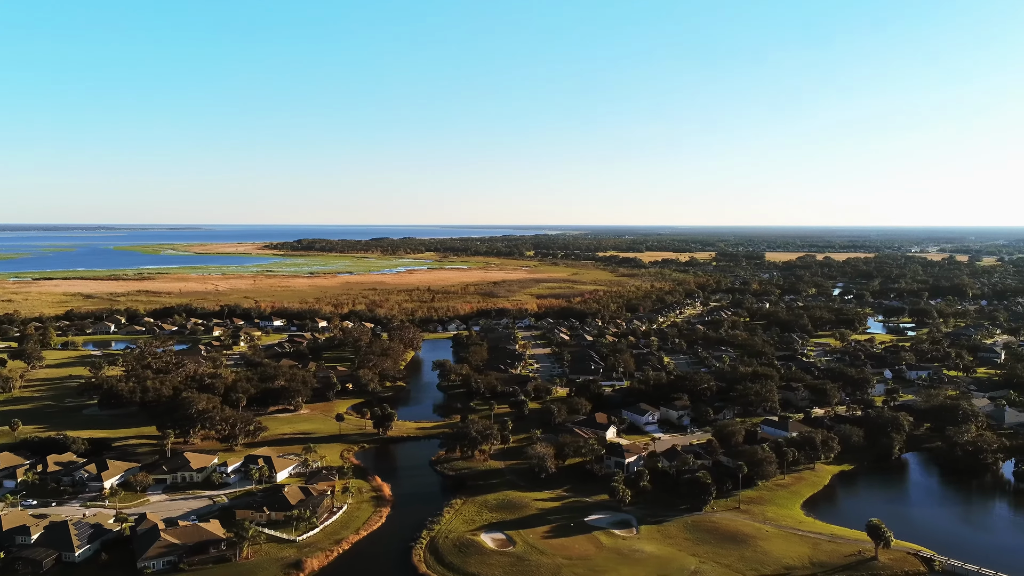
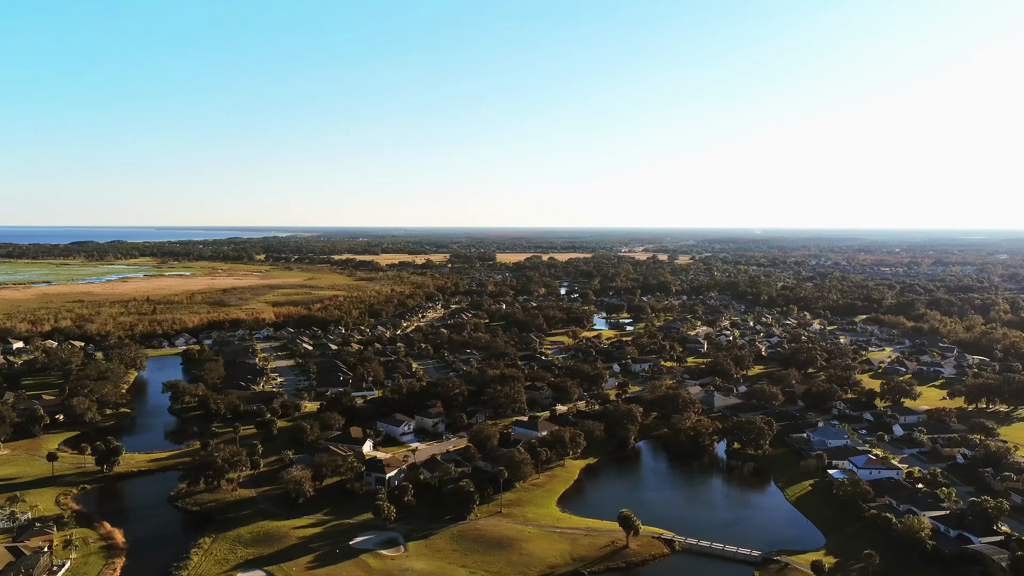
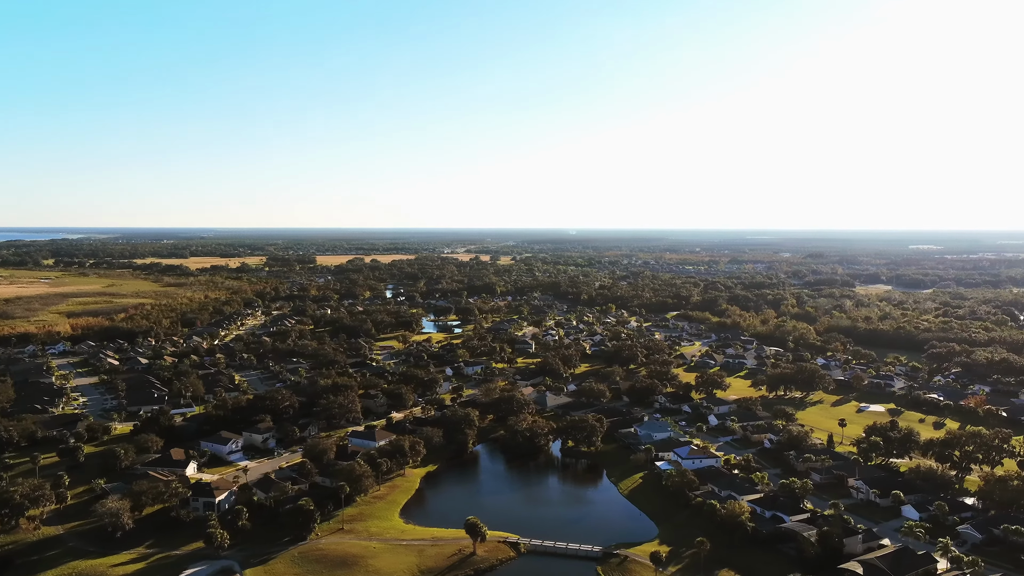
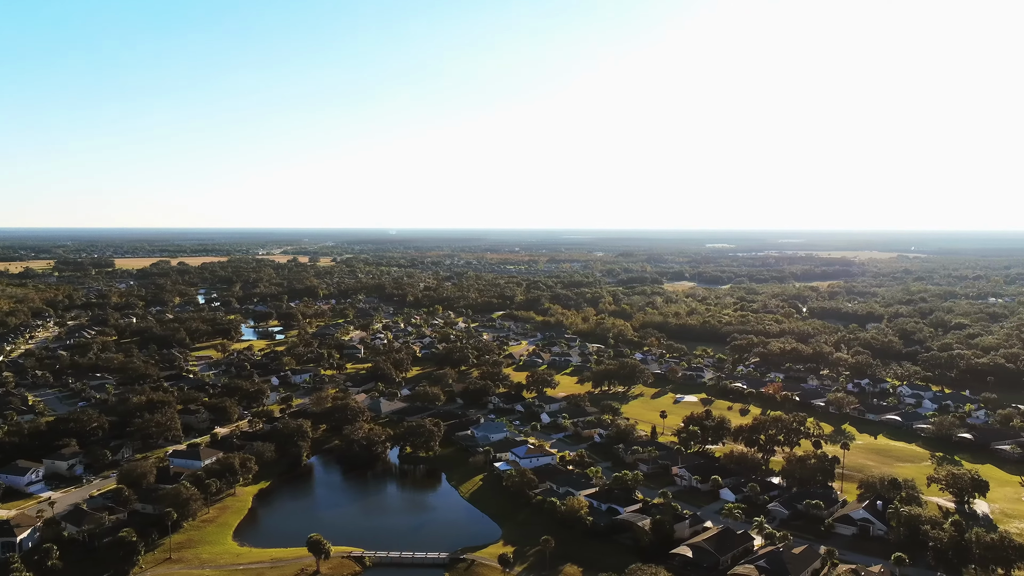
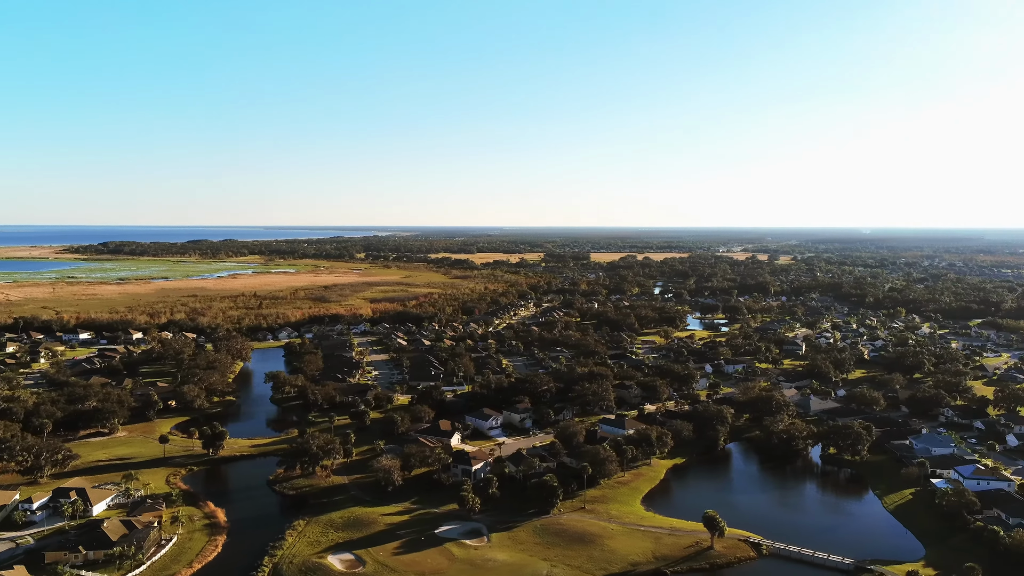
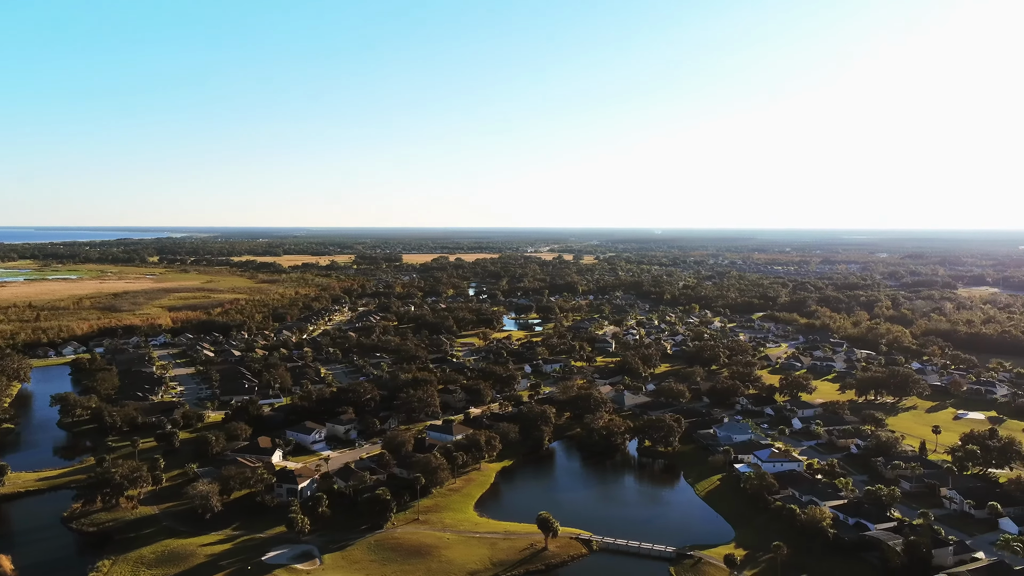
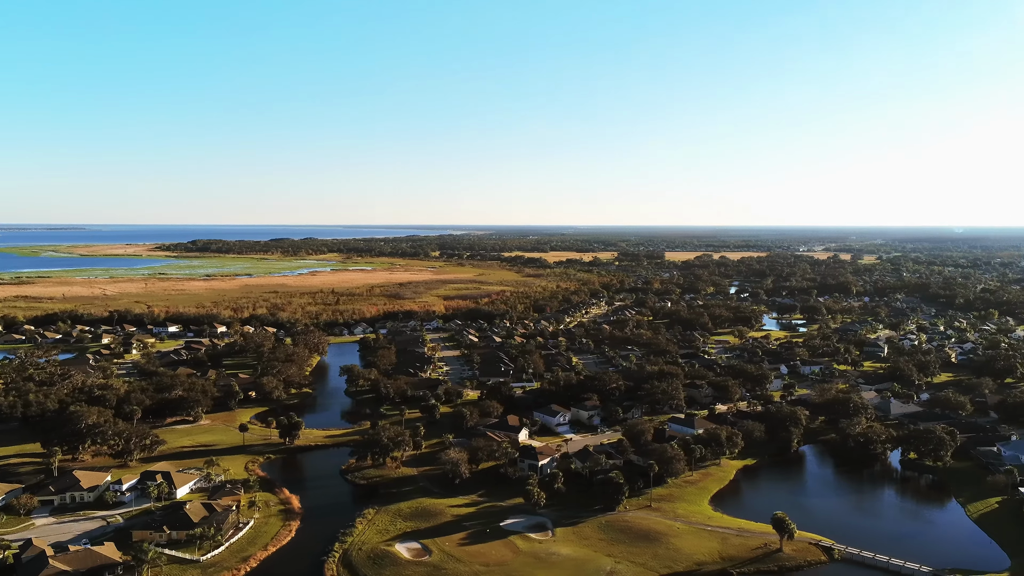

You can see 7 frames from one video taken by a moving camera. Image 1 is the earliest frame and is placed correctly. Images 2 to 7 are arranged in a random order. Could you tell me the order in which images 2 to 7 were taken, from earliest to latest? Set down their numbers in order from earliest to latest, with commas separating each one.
7, 5, 2, 6, 3, 4
